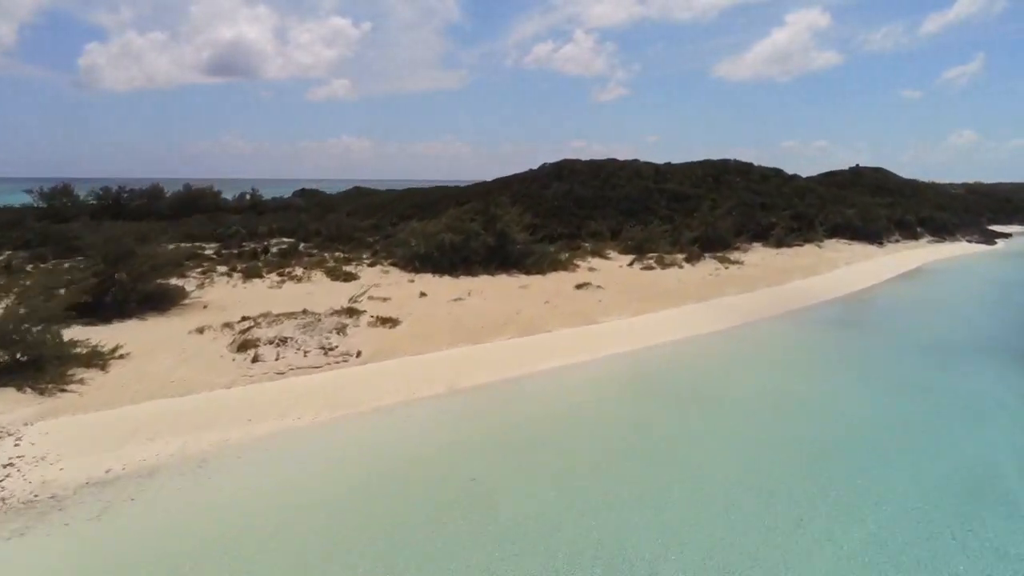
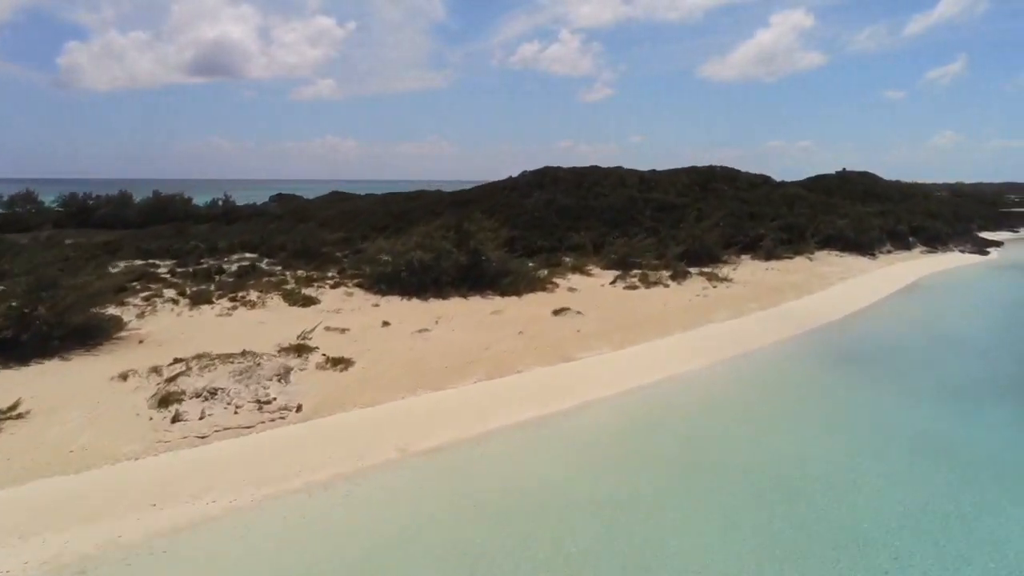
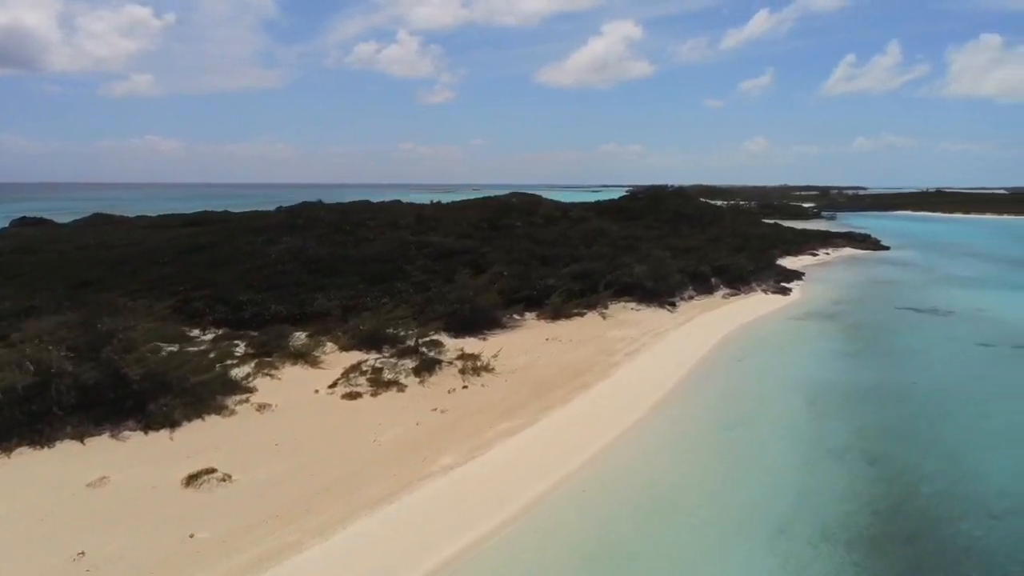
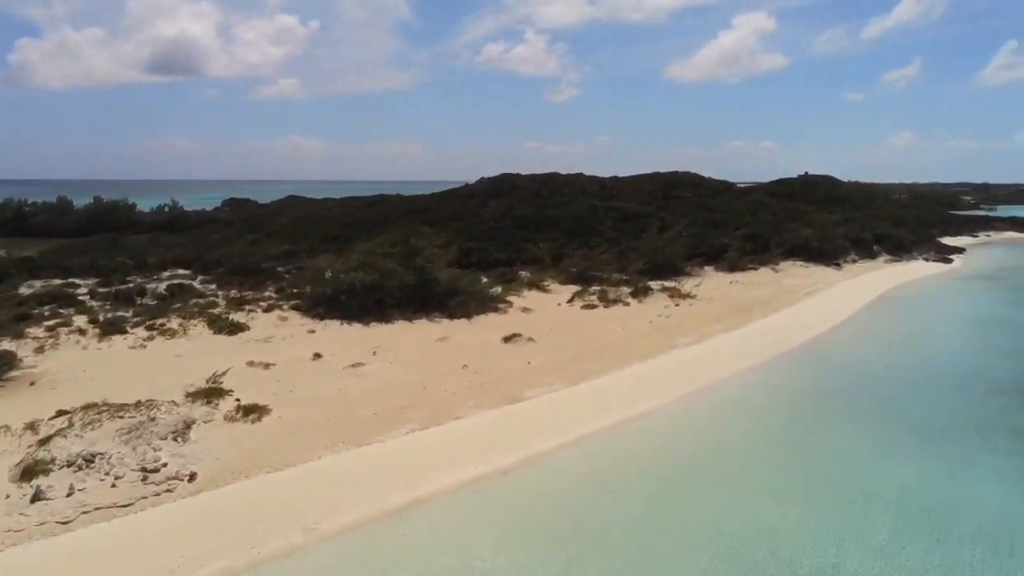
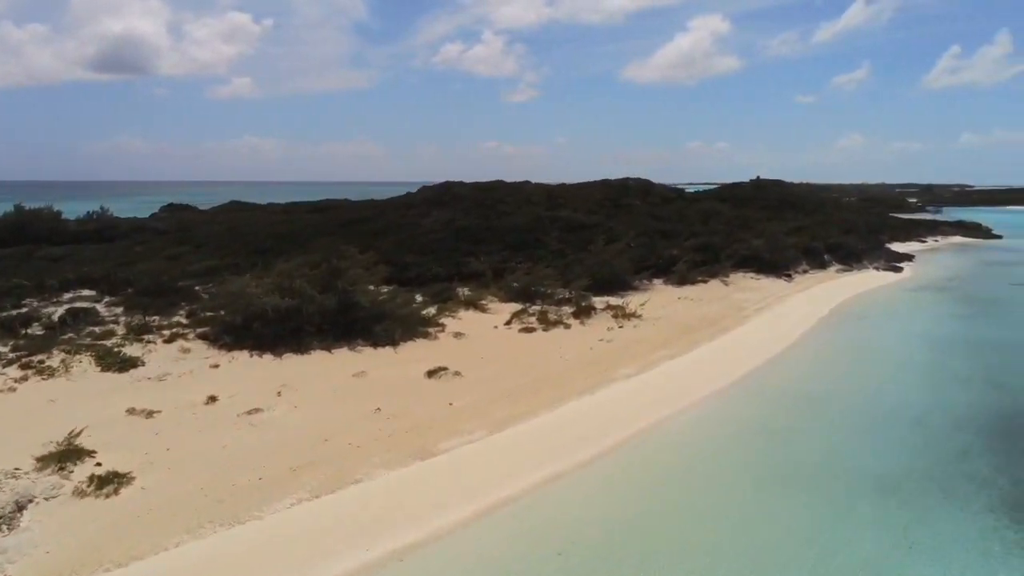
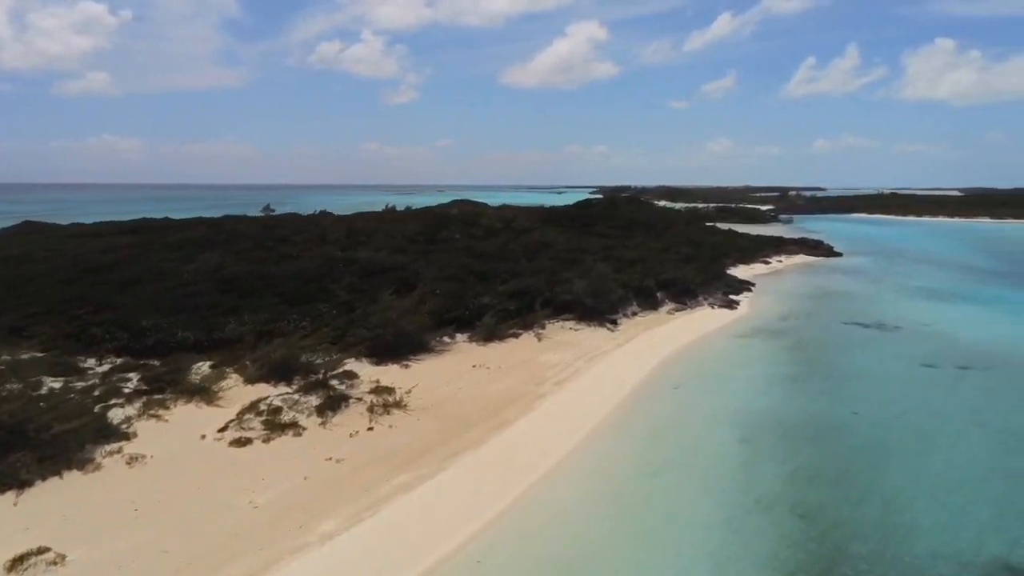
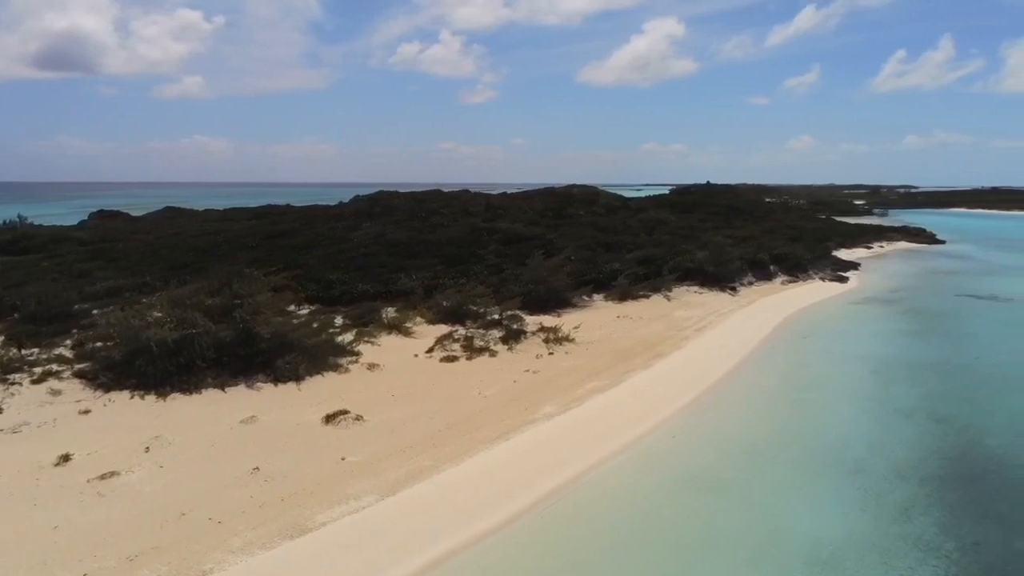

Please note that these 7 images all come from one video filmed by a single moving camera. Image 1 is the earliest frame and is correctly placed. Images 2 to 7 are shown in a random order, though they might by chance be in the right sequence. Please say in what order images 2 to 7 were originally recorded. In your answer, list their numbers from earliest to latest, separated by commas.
2, 4, 5, 7, 3, 6
